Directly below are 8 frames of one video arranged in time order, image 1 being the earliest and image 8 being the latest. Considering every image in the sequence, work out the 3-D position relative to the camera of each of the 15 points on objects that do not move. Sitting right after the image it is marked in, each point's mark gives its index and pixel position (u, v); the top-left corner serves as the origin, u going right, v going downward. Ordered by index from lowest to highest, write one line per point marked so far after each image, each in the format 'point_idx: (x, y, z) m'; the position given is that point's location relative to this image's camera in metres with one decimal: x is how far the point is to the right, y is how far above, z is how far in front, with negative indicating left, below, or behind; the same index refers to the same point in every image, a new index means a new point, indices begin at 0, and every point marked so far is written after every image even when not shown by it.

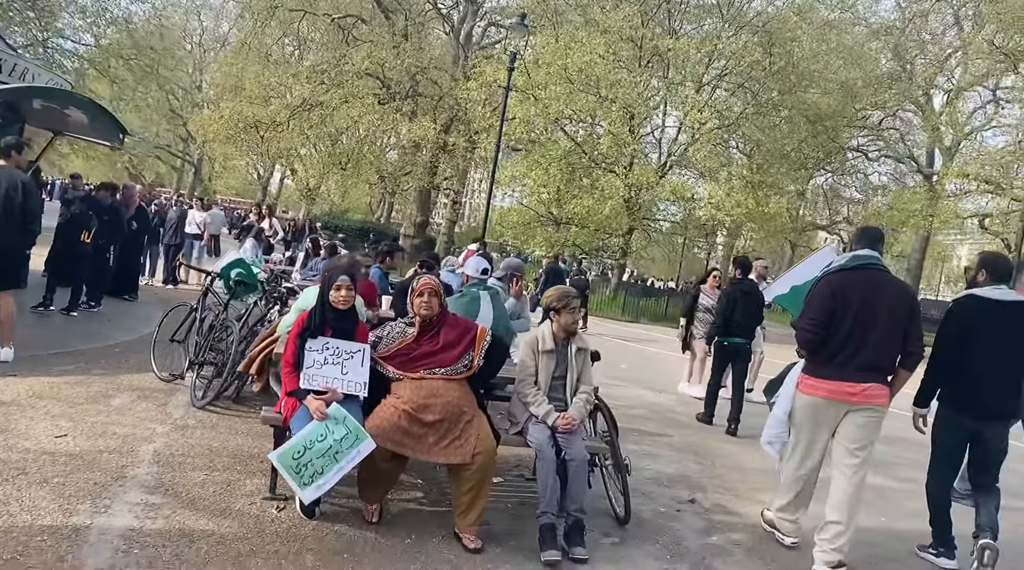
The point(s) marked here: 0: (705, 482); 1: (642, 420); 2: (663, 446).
0: (+1.5, -1.5, +6.9) m
1: (+1.3, -1.4, +9.3) m
2: (+1.3, -1.4, +8.0) m
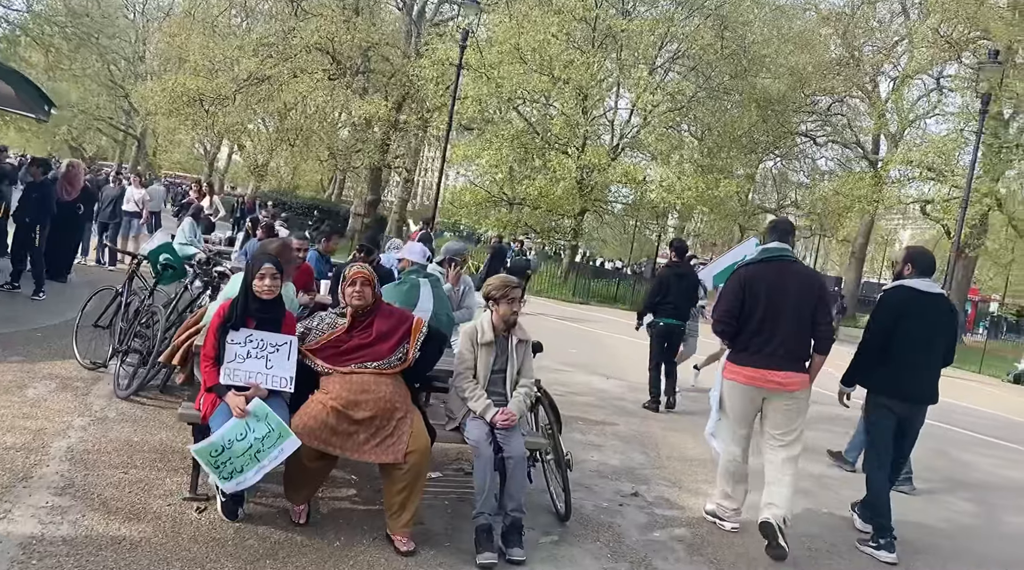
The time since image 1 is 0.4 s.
0: (+1.0, -1.4, +6.8) m
1: (+0.8, -1.2, +9.2) m
2: (+0.8, -1.3, +7.9) m
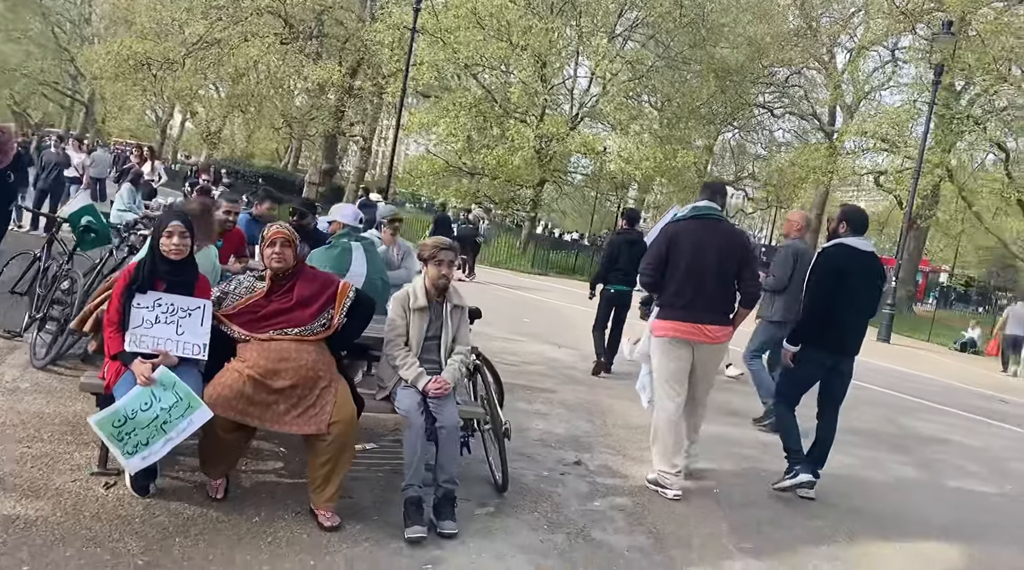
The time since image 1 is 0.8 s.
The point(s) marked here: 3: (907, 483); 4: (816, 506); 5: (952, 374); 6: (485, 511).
0: (+0.6, -1.1, +6.6) m
1: (+0.2, -0.9, +9.0) m
2: (+0.4, -1.0, +7.7) m
3: (+2.8, -1.4, +6.5) m
4: (+1.9, -1.3, +5.5) m
5: (+7.2, -1.5, +14.8) m
6: (-0.1, -1.2, +4.8) m
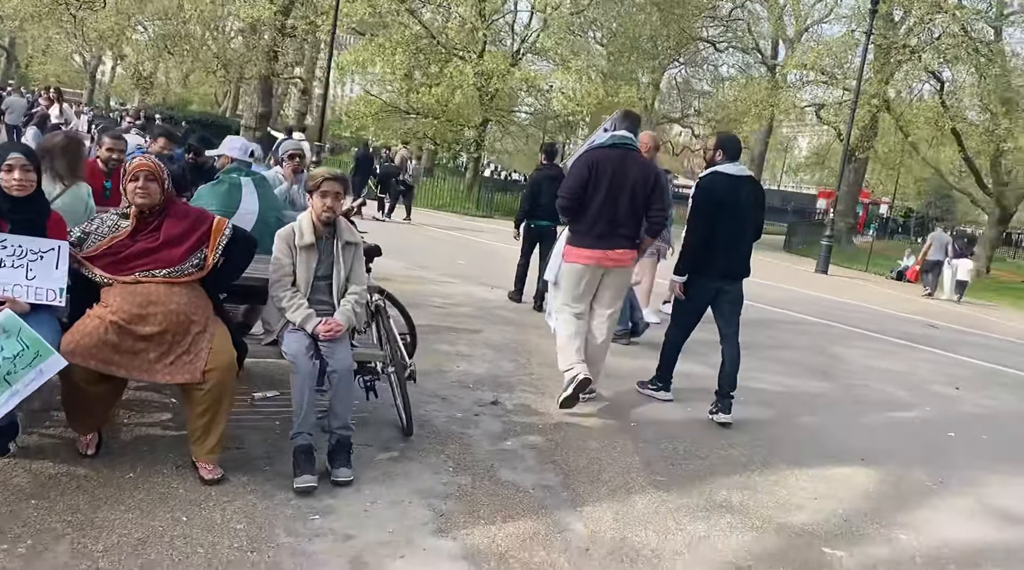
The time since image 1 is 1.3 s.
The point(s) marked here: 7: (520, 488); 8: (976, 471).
0: (0.0, -0.7, +6.4) m
1: (-0.5, -0.3, +8.8) m
2: (-0.3, -0.5, +7.5) m
3: (+2.3, -0.9, +6.5) m
4: (+1.3, -0.9, +5.4) m
5: (+6.2, -0.3, +15.0) m
6: (-0.6, -0.9, +4.5) m
7: (0.0, -1.0, +4.3) m
8: (+2.7, -1.1, +5.3) m
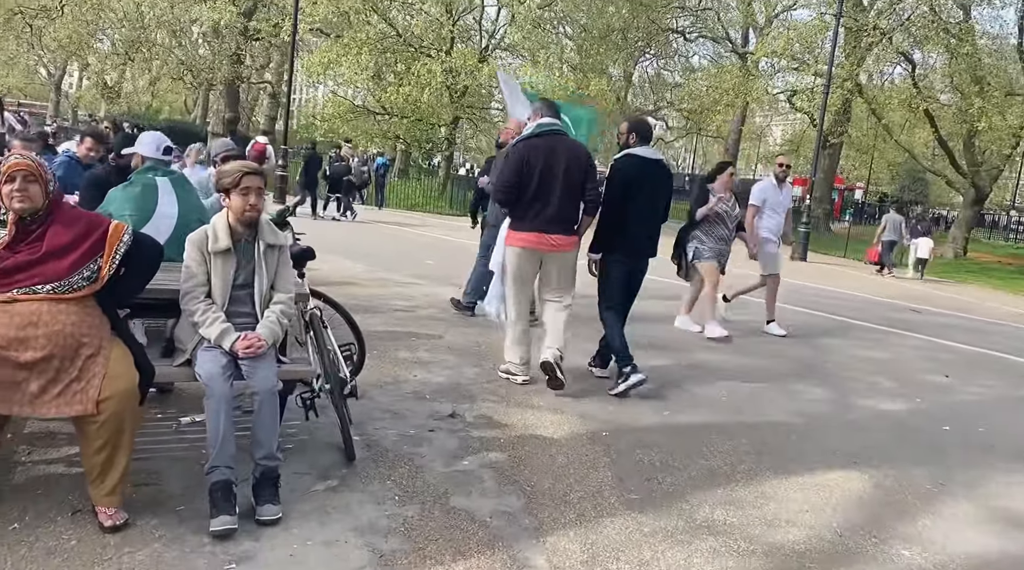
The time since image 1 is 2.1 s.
0: (-0.2, -0.7, +5.9) m
1: (-0.8, -0.3, +8.3) m
2: (-0.6, -0.5, +7.0) m
3: (+2.0, -0.8, +6.0) m
4: (+1.1, -0.9, +4.9) m
5: (+5.7, 0.0, +14.6) m
6: (-0.8, -0.9, +4.0) m
7: (-0.2, -1.0, +3.8) m
8: (+2.5, -1.0, +4.9) m
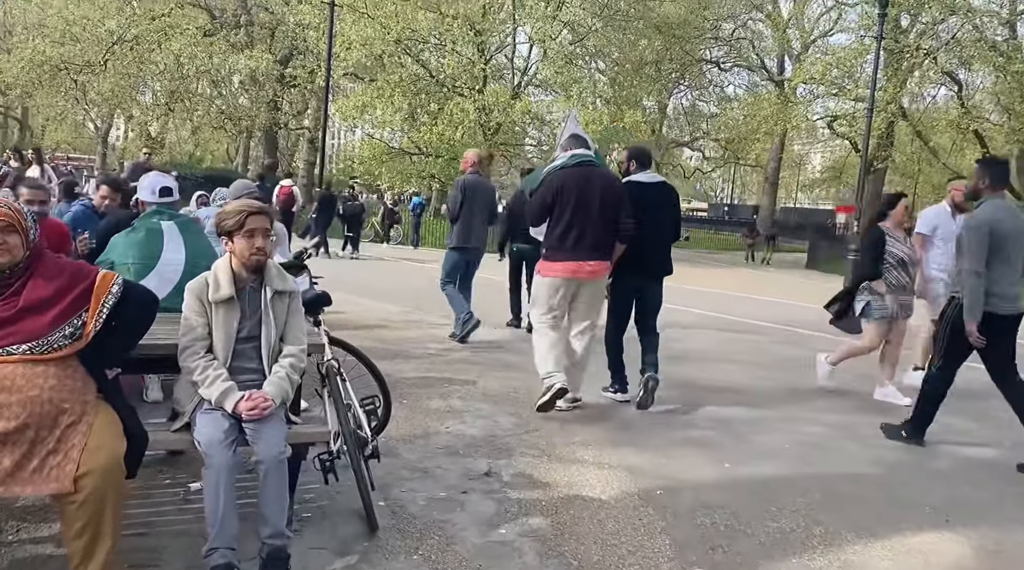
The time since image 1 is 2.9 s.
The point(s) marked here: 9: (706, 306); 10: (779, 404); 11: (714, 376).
0: (0.0, -0.9, +5.4) m
1: (-0.5, -0.7, +7.8) m
2: (-0.3, -0.8, +6.5) m
3: (+2.3, -1.0, +5.4) m
4: (+1.3, -1.0, +4.4) m
5: (+6.3, -0.5, +13.9) m
6: (-0.7, -1.1, +3.6) m
7: (0.0, -1.1, +3.3) m
8: (+2.7, -1.1, +4.3) m
9: (+2.9, -0.3, +13.9) m
10: (+1.9, -0.9, +6.7) m
11: (+1.7, -0.8, +7.8) m
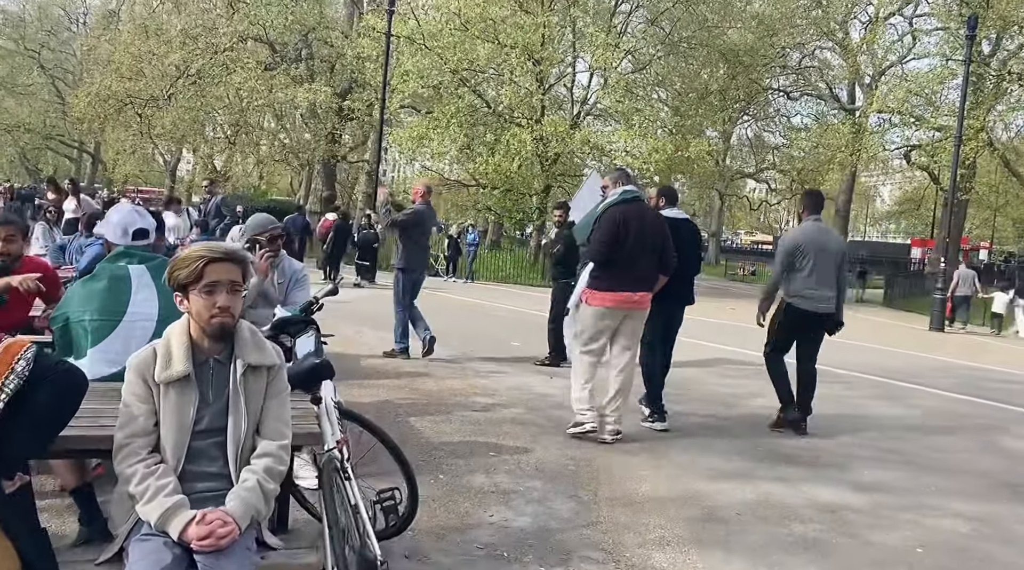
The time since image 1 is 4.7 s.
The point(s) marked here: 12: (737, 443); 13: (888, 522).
0: (+0.3, -1.2, +4.4) m
1: (0.0, -1.0, +6.8) m
2: (+0.1, -1.1, +5.5) m
3: (+2.6, -1.3, +4.2) m
4: (+1.5, -1.3, +3.2) m
5: (+7.2, -1.1, +12.4) m
6: (-0.5, -1.3, +2.6) m
7: (+0.1, -1.3, +2.3) m
8: (+2.9, -1.4, +3.1) m
9: (+3.7, -0.9, +12.7) m
10: (+2.3, -1.2, +5.5) m
11: (+2.2, -1.1, +6.6) m
12: (+1.6, -1.1, +6.5) m
13: (+2.0, -1.2, +4.8) m
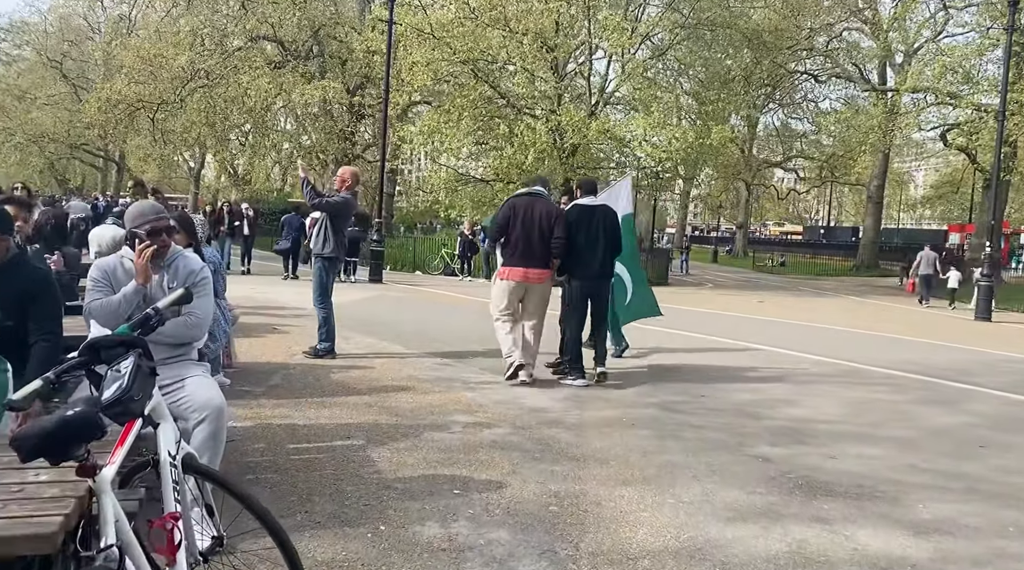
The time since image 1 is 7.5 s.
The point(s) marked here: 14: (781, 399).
0: (+0.1, -1.2, +3.3) m
1: (-0.1, -1.0, +5.7) m
2: (-0.1, -1.1, +4.4) m
3: (+2.3, -1.2, +3.0) m
4: (+1.3, -1.3, +2.1) m
5: (+7.2, -0.9, +11.1) m
6: (-0.8, -1.3, +1.5) m
7: (-0.1, -1.3, +1.1) m
8: (+2.7, -1.3, +1.9) m
9: (+3.8, -0.8, +11.5) m
10: (+2.1, -1.2, +4.3) m
11: (+2.0, -1.1, +5.4) m
12: (+1.5, -1.1, +5.4) m
13: (+1.8, -1.2, +3.6) m
14: (+2.2, -1.0, +7.5) m
